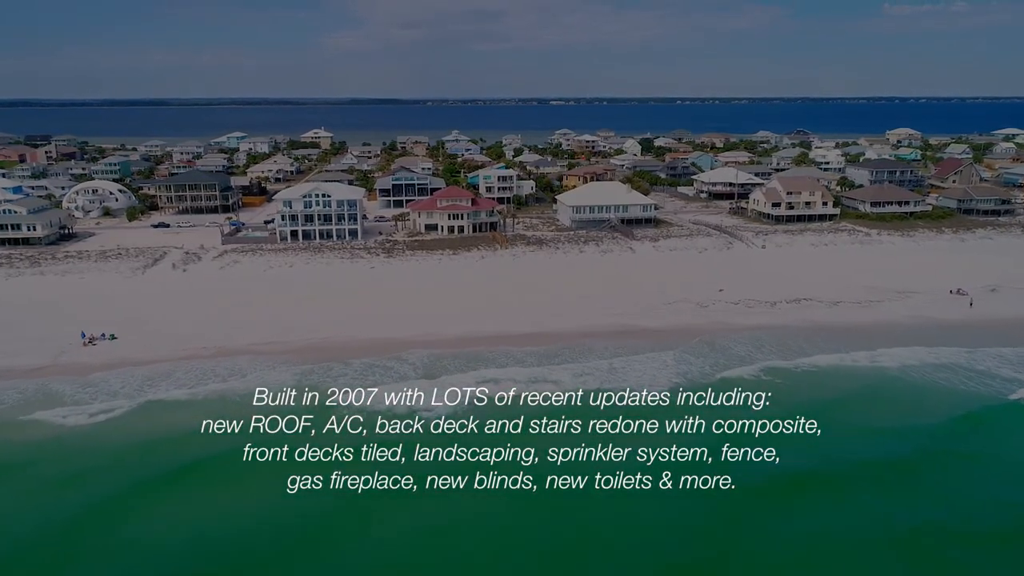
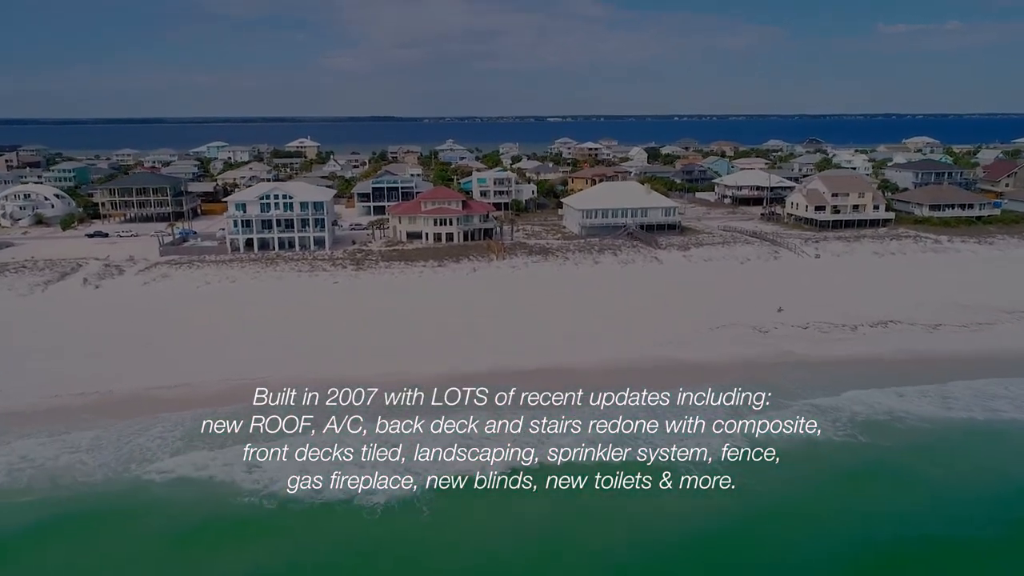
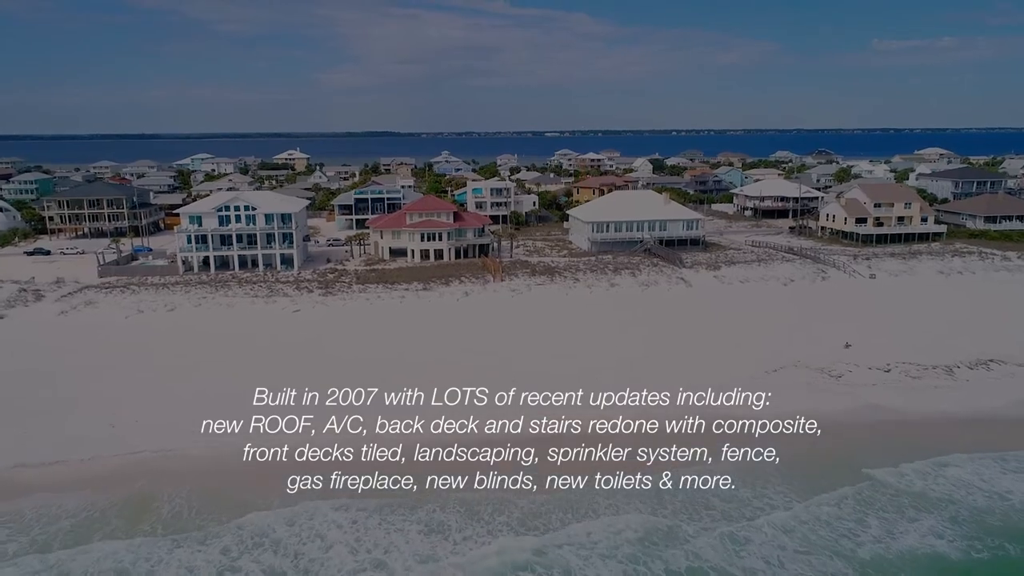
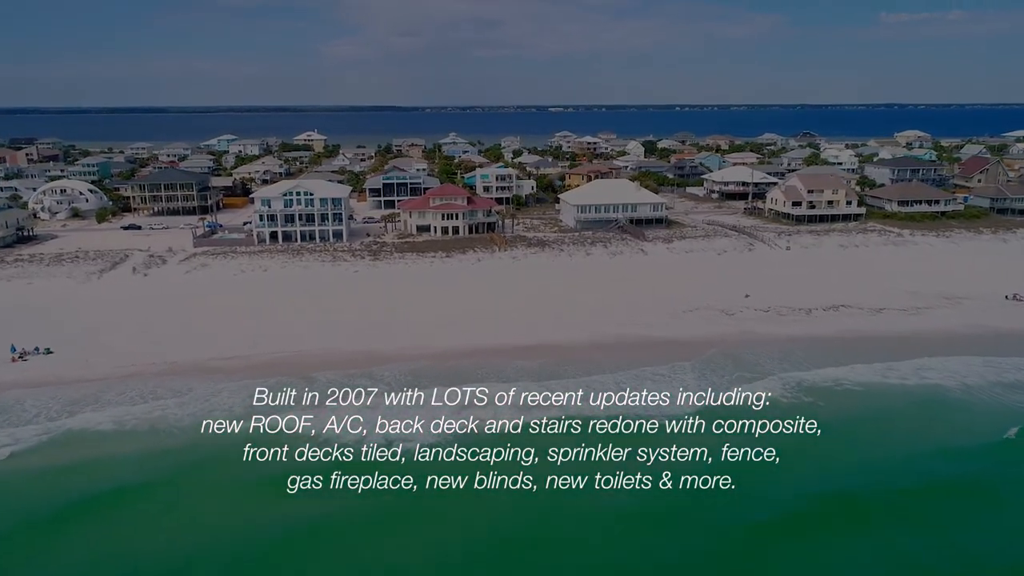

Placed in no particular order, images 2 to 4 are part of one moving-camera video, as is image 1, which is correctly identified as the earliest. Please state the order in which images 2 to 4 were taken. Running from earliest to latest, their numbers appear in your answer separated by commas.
4, 2, 3
